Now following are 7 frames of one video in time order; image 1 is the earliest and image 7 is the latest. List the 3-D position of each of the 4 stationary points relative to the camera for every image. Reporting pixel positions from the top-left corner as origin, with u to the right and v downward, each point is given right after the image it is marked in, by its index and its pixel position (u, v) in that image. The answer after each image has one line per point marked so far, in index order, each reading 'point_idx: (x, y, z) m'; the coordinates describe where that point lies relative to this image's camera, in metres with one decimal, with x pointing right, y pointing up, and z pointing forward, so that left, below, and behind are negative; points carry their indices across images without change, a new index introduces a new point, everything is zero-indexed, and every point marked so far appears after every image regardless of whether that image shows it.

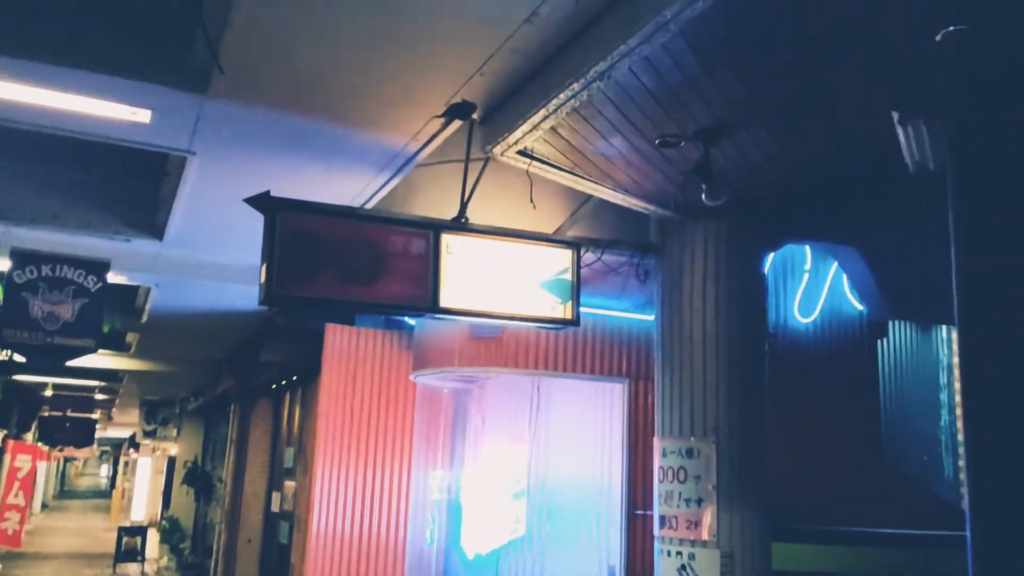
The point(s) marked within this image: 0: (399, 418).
0: (-1.3, -1.5, +9.7) m
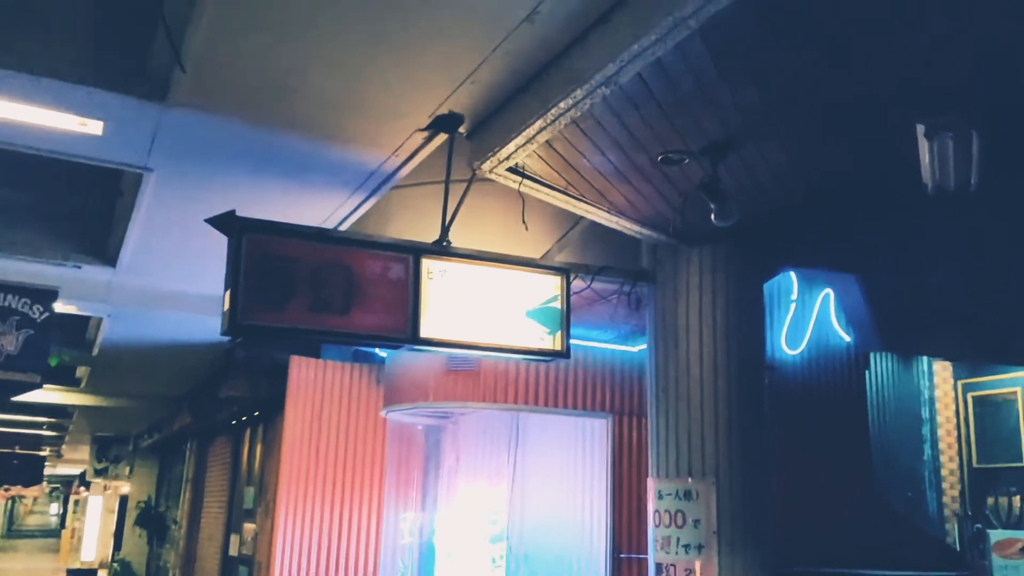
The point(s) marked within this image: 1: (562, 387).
0: (-1.6, -1.9, +9.2) m
1: (+0.4, -0.9, +7.6) m
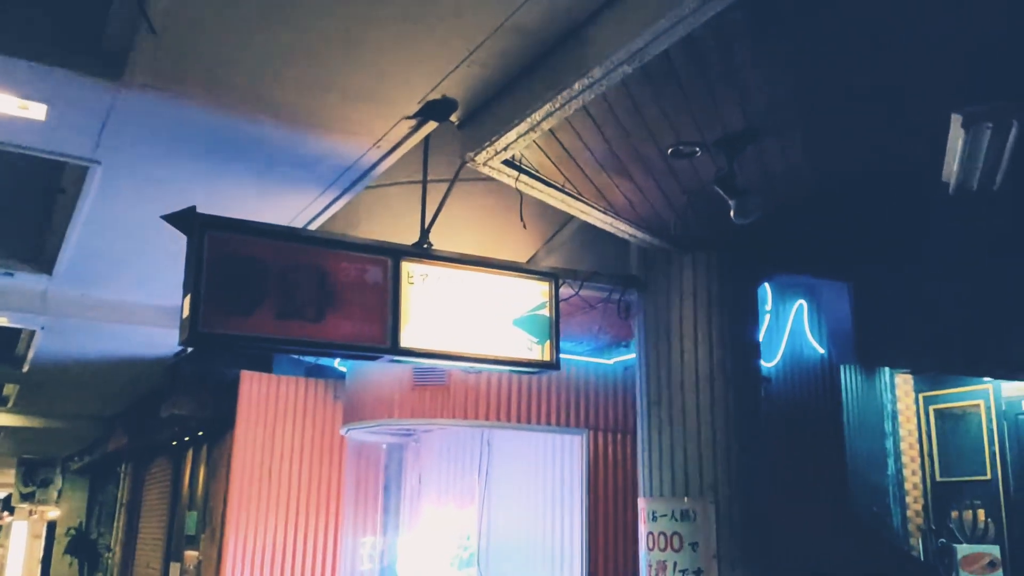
0: (-1.9, -2.0, +8.7) m
1: (+0.2, -1.0, +7.3) m
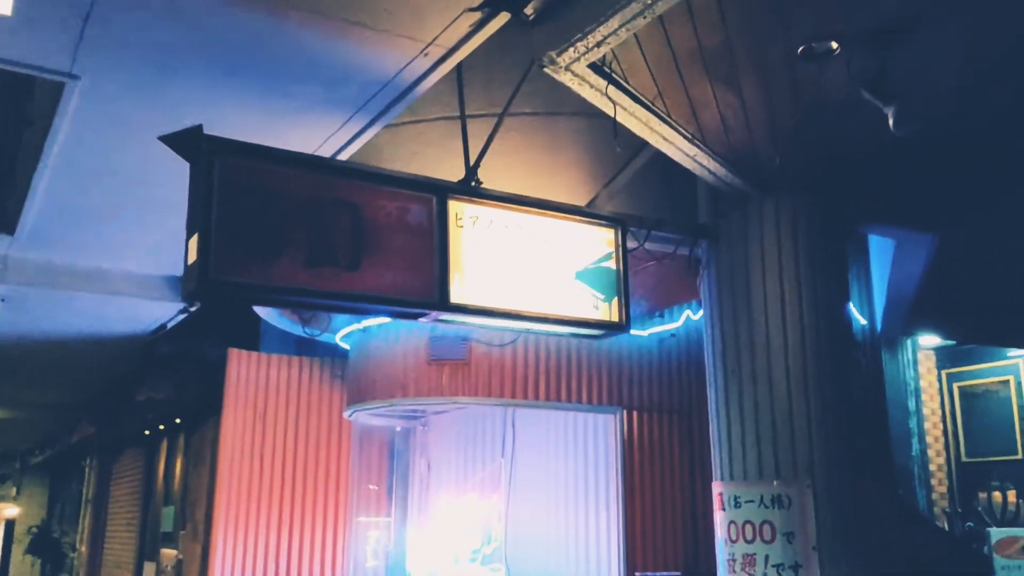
0: (-1.8, -1.7, +7.9) m
1: (+0.4, -0.7, +6.6) m
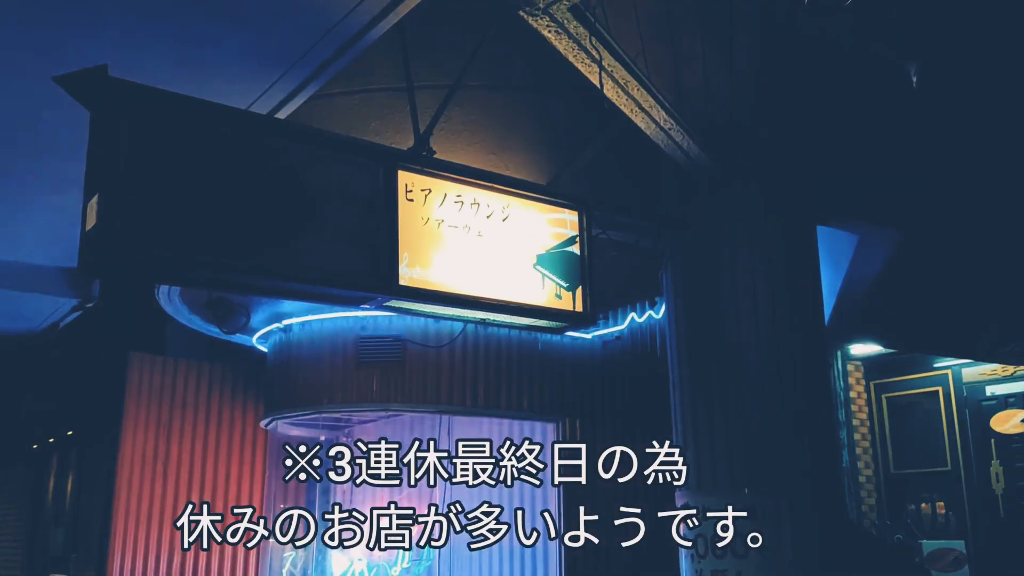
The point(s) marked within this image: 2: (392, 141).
0: (-2.4, -1.7, +7.2) m
1: (-0.1, -0.7, +6.1) m
2: (-0.7, +0.9, +5.0) m
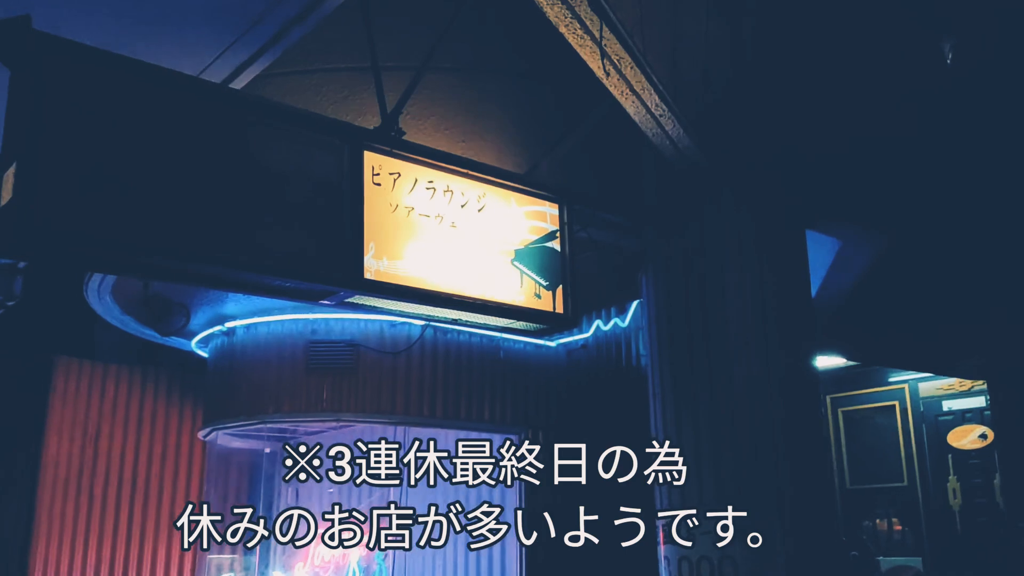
0: (-2.7, -1.7, +6.6) m
1: (-0.3, -0.7, +5.8) m
2: (-0.9, +0.9, +4.6) m
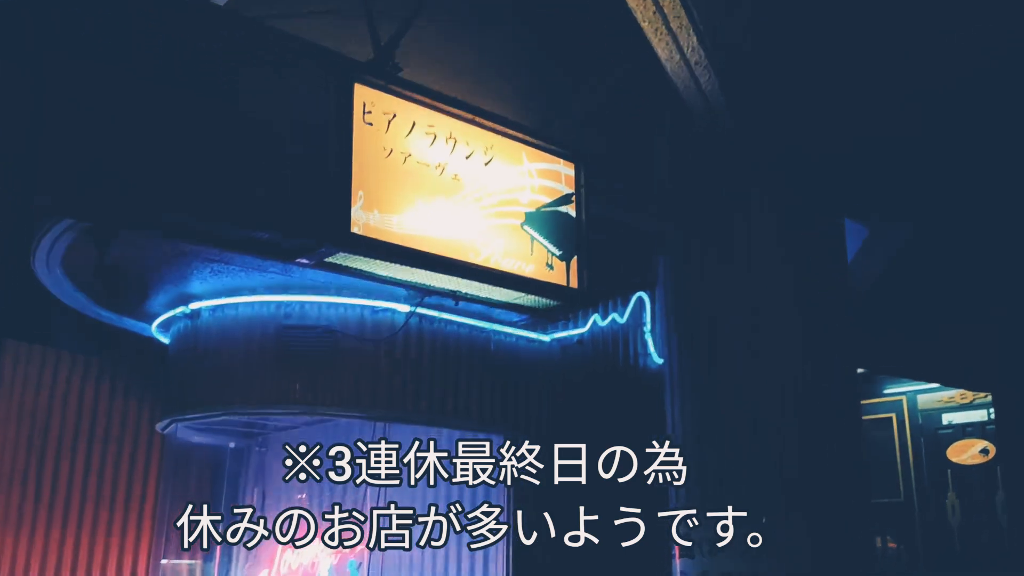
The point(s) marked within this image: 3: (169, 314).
0: (-2.8, -1.5, +6.1) m
1: (-0.4, -0.6, +5.3) m
2: (-0.9, +1.0, +4.1) m
3: (-2.2, -0.2, +5.3) m
